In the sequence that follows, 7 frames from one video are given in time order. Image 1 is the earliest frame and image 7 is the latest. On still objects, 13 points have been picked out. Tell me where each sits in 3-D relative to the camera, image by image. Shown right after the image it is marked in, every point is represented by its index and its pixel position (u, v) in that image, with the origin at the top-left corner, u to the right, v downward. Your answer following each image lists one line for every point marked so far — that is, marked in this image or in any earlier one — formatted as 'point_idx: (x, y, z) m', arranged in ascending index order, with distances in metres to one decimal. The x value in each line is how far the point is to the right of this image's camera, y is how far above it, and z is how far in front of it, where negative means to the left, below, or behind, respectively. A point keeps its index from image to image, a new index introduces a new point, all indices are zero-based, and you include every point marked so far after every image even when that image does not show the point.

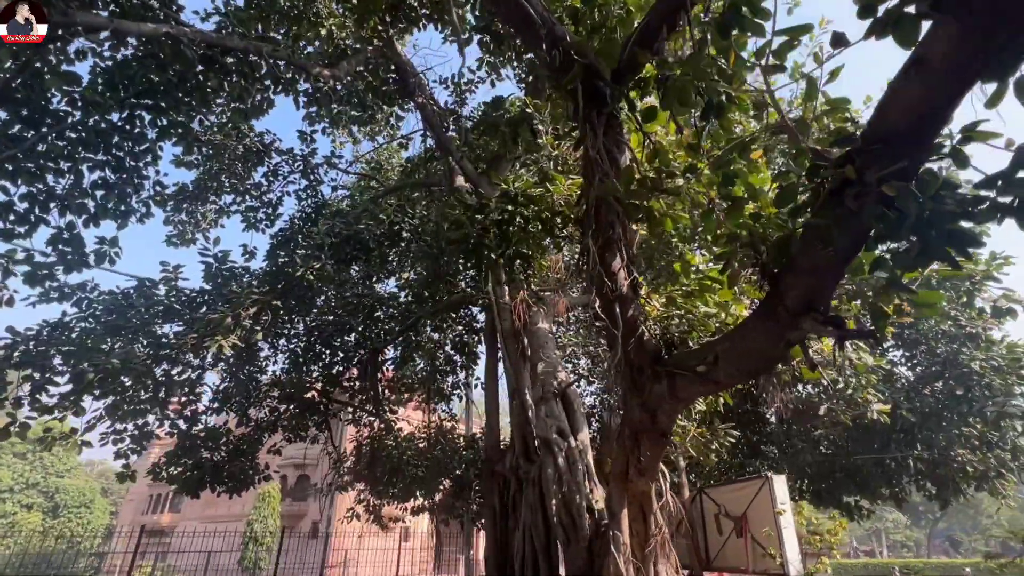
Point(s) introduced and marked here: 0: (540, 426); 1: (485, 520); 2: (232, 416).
0: (+0.3, -1.2, +5.2) m
1: (-0.2, -2.2, +5.6) m
2: (-3.4, -1.6, +7.2) m
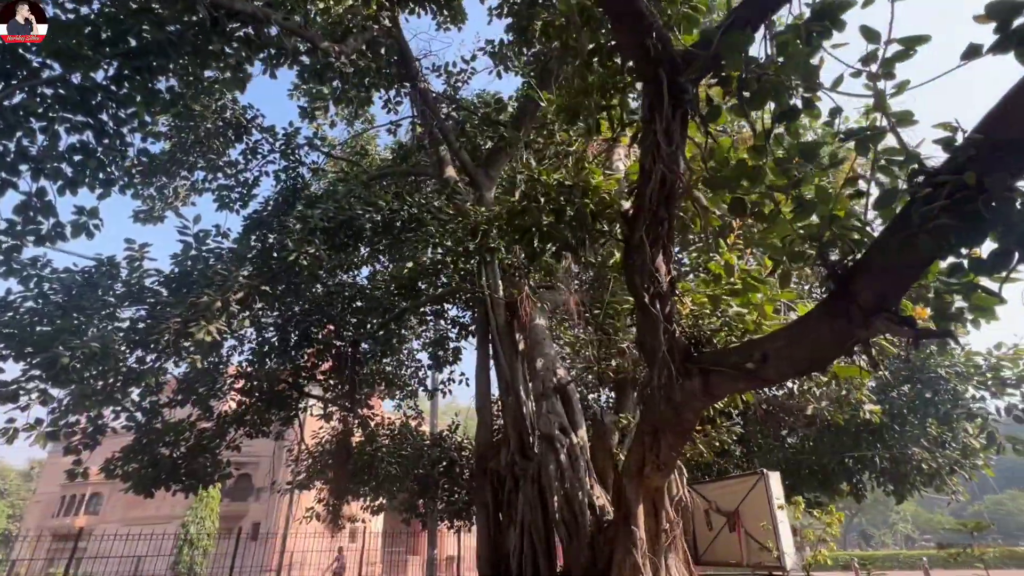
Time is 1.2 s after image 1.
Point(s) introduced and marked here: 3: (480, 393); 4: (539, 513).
0: (+0.2, -1.2, +5.2) m
1: (-0.3, -2.1, +5.5) m
2: (-3.6, -1.4, +6.7) m
3: (-0.3, -1.1, +6.0) m
4: (+0.2, -1.9, +5.0) m
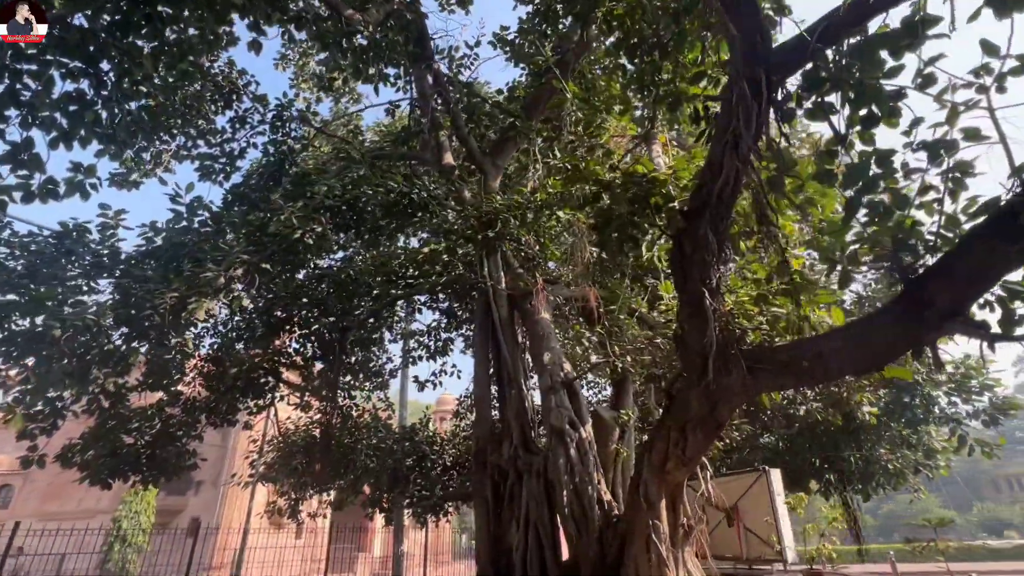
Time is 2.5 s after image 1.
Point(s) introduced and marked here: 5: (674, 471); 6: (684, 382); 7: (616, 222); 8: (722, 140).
0: (+0.3, -1.1, +5.1) m
1: (-0.3, -2.0, +5.4) m
2: (-3.7, -1.1, +6.2) m
3: (-0.3, -1.0, +5.9) m
4: (+0.3, -1.8, +4.9) m
5: (+1.1, -1.3, +4.2) m
6: (+1.1, -0.6, +4.0) m
7: (+0.8, +0.5, +4.2) m
8: (+1.1, +0.8, +3.1) m
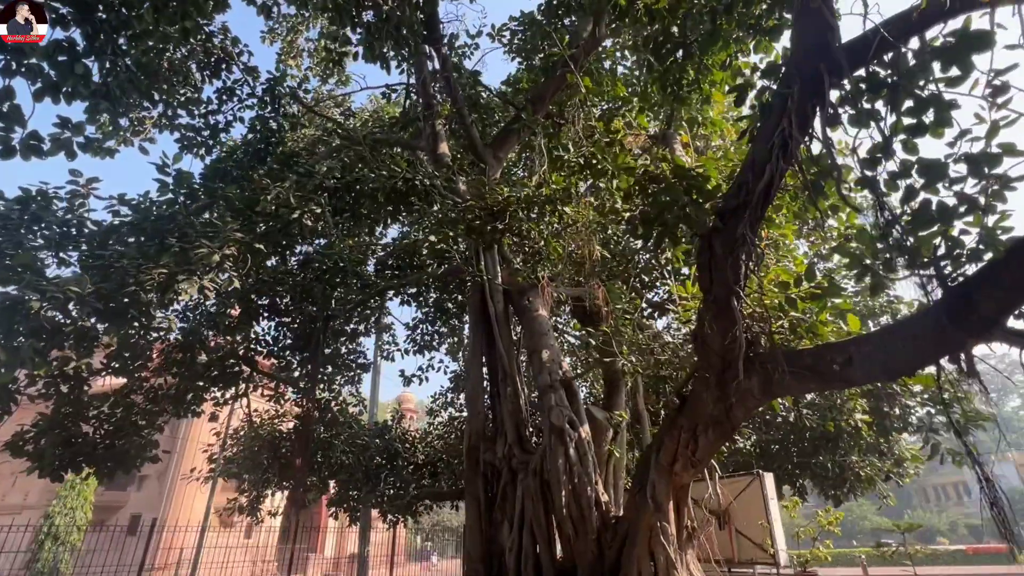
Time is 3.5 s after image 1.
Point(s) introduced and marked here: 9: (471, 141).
0: (+0.3, -1.1, +5.0) m
1: (-0.4, -2.0, +5.2) m
2: (-3.8, -0.9, +5.8) m
3: (-0.4, -0.9, +5.7) m
4: (+0.2, -1.8, +4.8) m
5: (+1.2, -1.3, +4.2) m
6: (+1.2, -0.6, +4.0) m
7: (+1.0, +0.5, +4.2) m
8: (+1.3, +0.8, +3.1) m
9: (-0.4, +1.5, +6.0) m
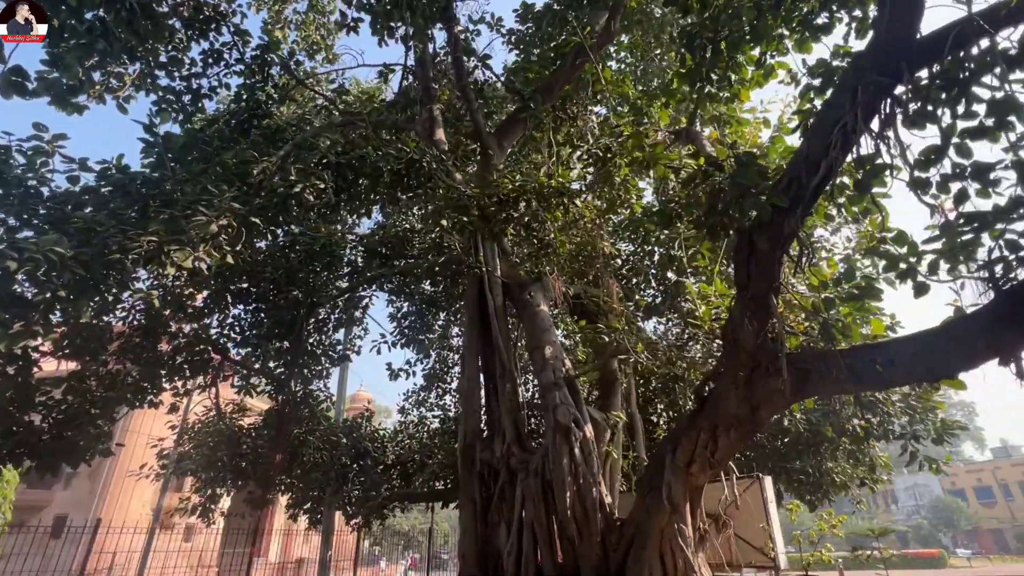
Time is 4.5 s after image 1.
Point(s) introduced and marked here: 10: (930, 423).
0: (+0.3, -1.0, +4.9) m
1: (-0.4, -1.9, +5.0) m
2: (-3.8, -0.7, +5.2) m
3: (-0.4, -0.8, +5.5) m
4: (+0.2, -1.7, +4.6) m
5: (+1.3, -1.3, +4.1) m
6: (+1.4, -0.6, +3.9) m
7: (+1.1, +0.5, +4.1) m
8: (+1.6, +0.8, +3.1) m
9: (-0.4, +1.6, +5.7) m
10: (+4.2, -1.3, +5.9) m
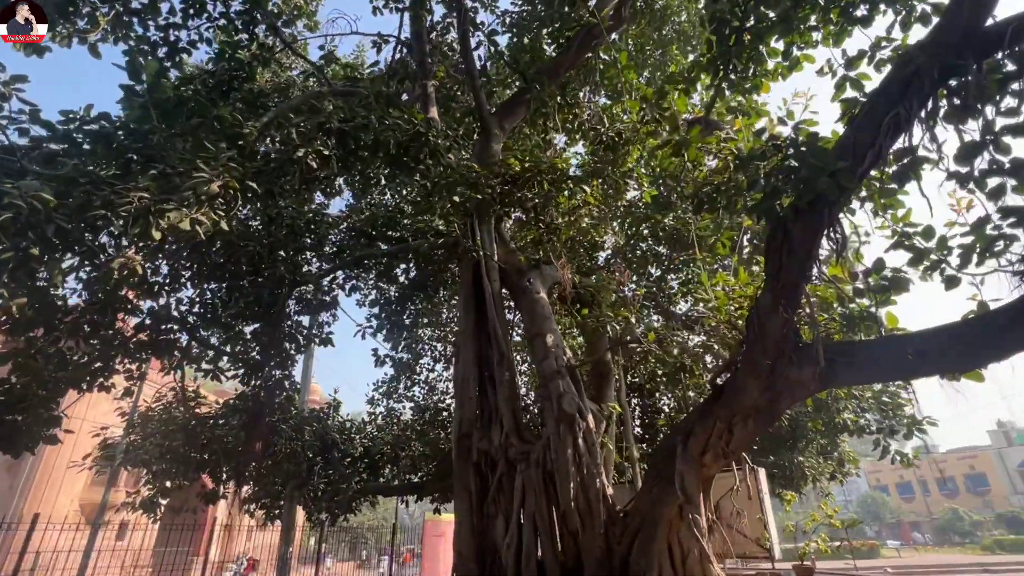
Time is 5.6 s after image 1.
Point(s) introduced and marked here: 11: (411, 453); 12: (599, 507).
0: (+0.3, -0.9, +4.7) m
1: (-0.5, -1.7, +4.8) m
2: (-3.8, -0.4, +4.6) m
3: (-0.5, -0.7, +5.2) m
4: (+0.2, -1.6, +4.5) m
5: (+1.4, -1.2, +4.0) m
6: (+1.5, -0.5, +3.9) m
7: (+1.3, +0.6, +4.0) m
8: (+1.9, +0.8, +3.1) m
9: (-0.4, +1.7, +5.5) m
10: (+4.1, -1.4, +6.2) m
11: (-1.3, -2.1, +7.4) m
12: (+0.7, -1.6, +4.4) m
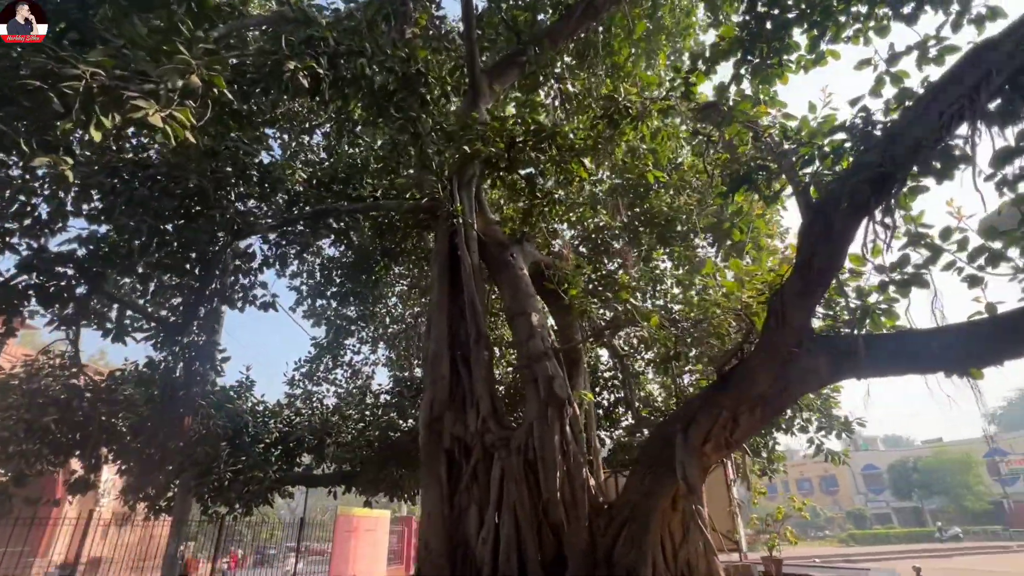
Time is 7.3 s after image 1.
0: (+0.2, -0.7, +4.4) m
1: (-0.7, -1.5, +4.2) m
2: (-3.8, +0.1, +3.4) m
3: (-0.7, -0.4, +4.7) m
4: (+0.1, -1.4, +4.1) m
5: (+1.3, -1.1, +3.9) m
6: (+1.6, -0.5, +3.8) m
7: (+1.4, +0.7, +3.9) m
8: (+2.2, +0.9, +3.1) m
9: (-0.4, +2.0, +5.0) m
10: (+3.5, -1.5, +6.6) m
11: (-2.0, -1.7, +6.7) m
12: (+0.5, -1.5, +4.1) m
